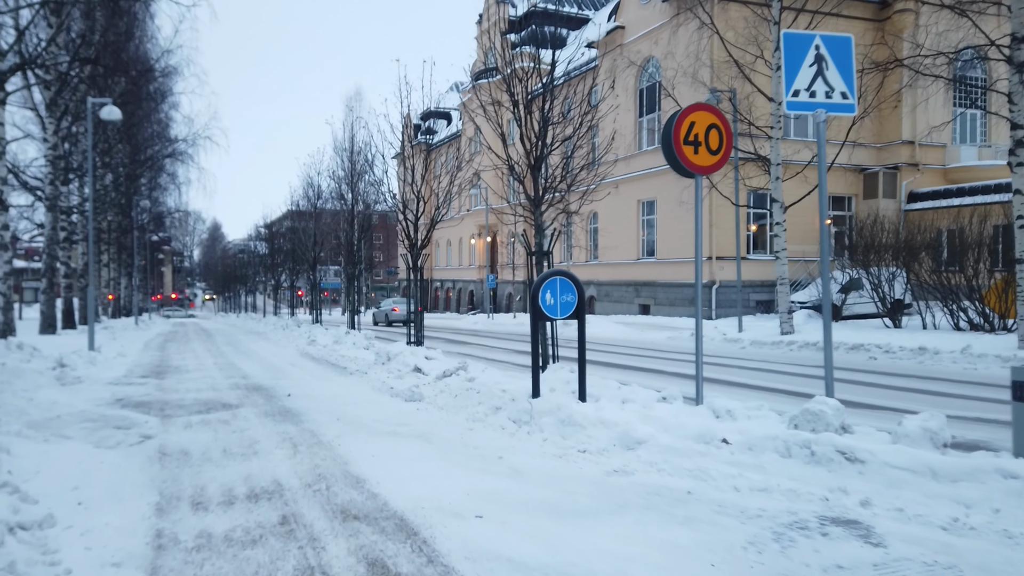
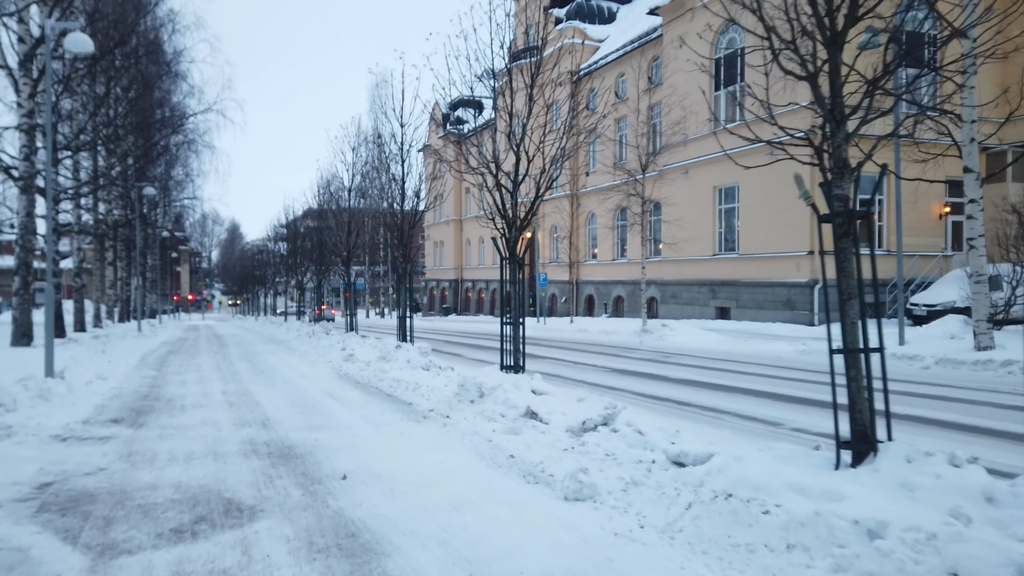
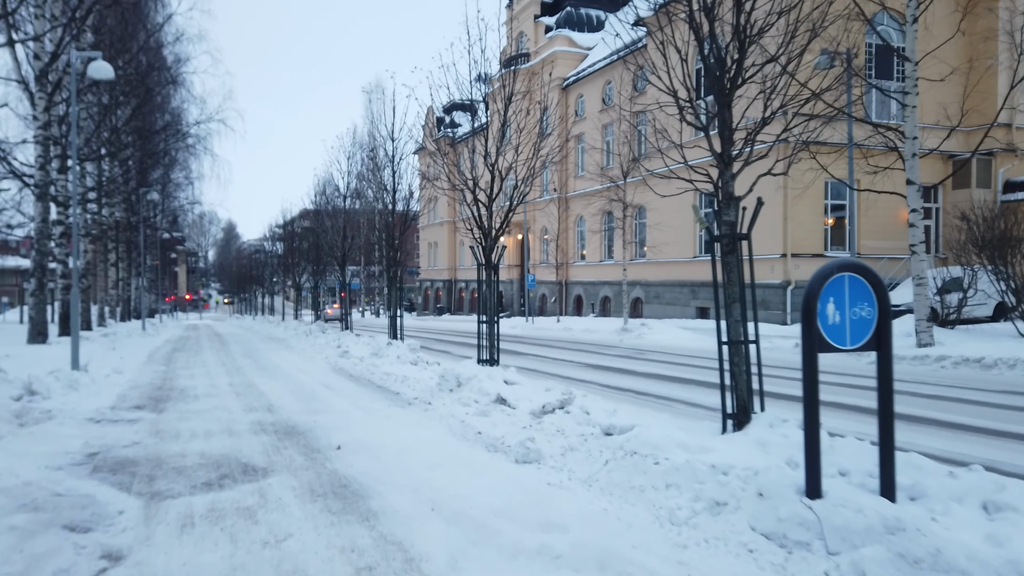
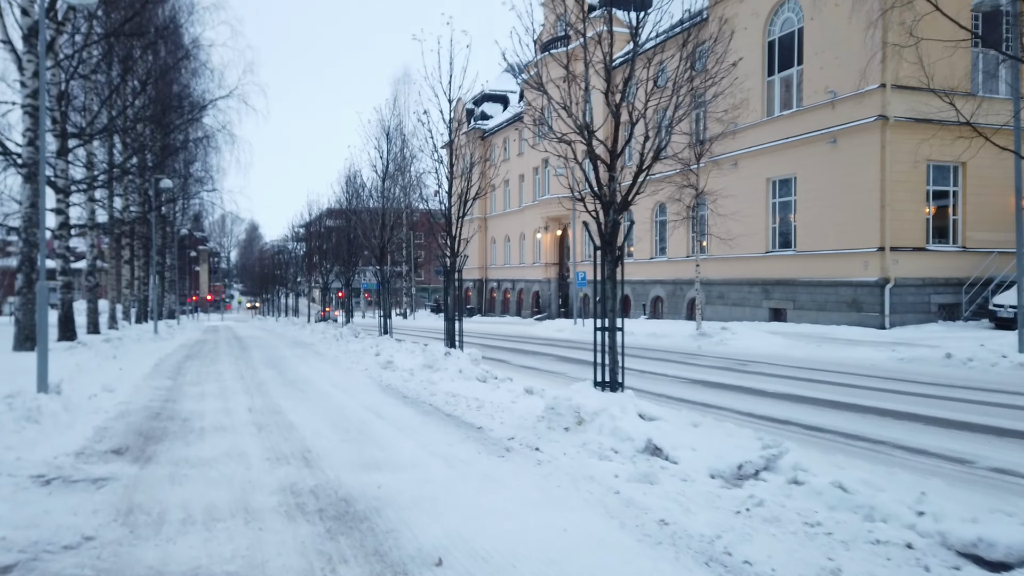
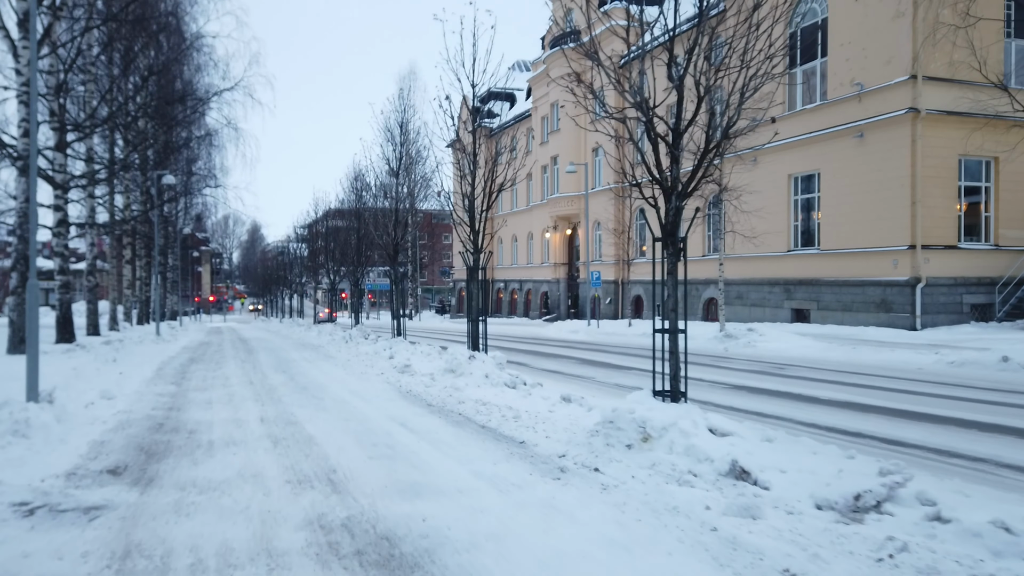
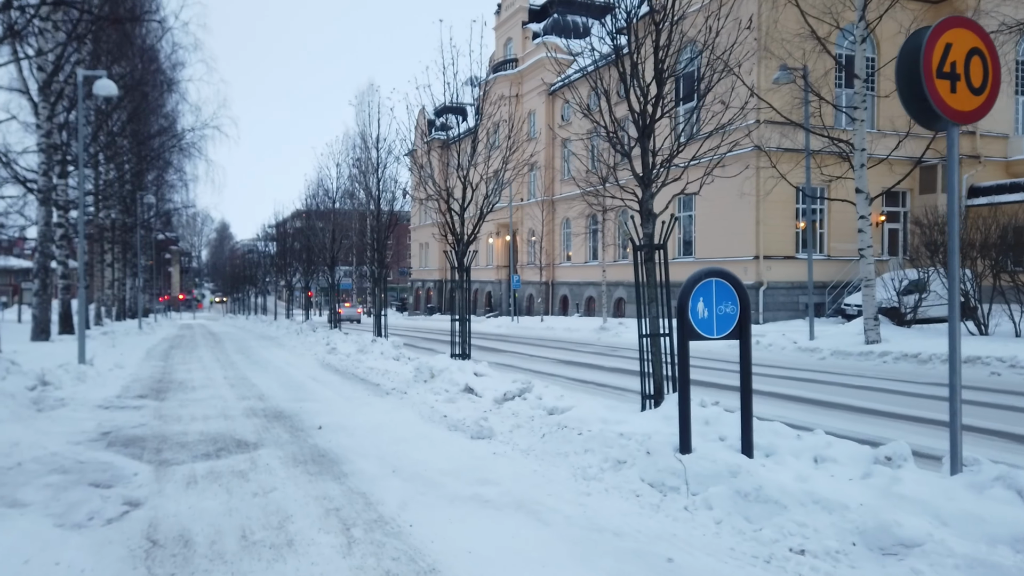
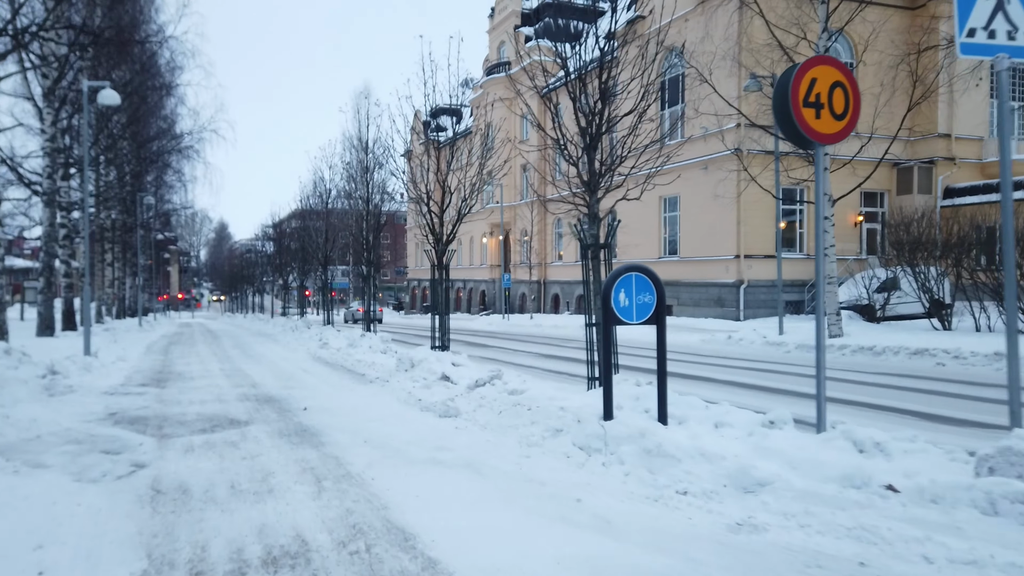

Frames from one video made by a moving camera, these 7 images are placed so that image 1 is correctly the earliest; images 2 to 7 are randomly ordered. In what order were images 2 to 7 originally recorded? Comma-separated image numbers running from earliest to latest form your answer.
7, 6, 3, 2, 4, 5
